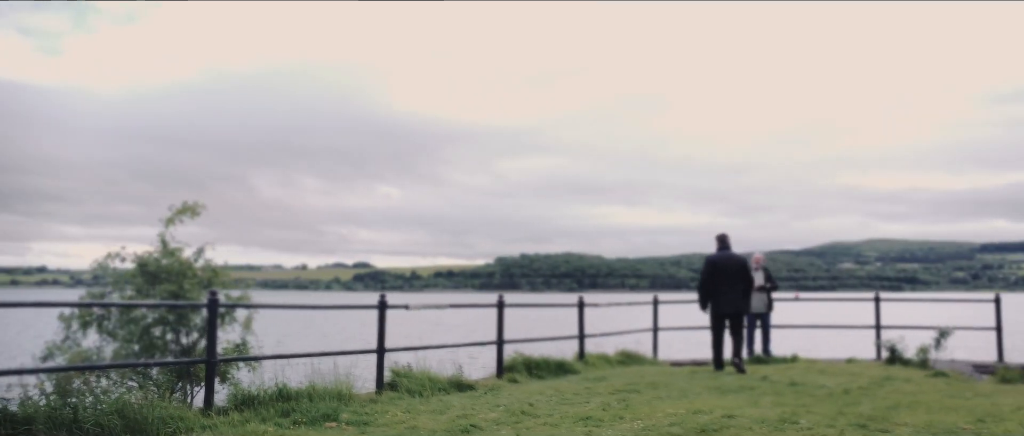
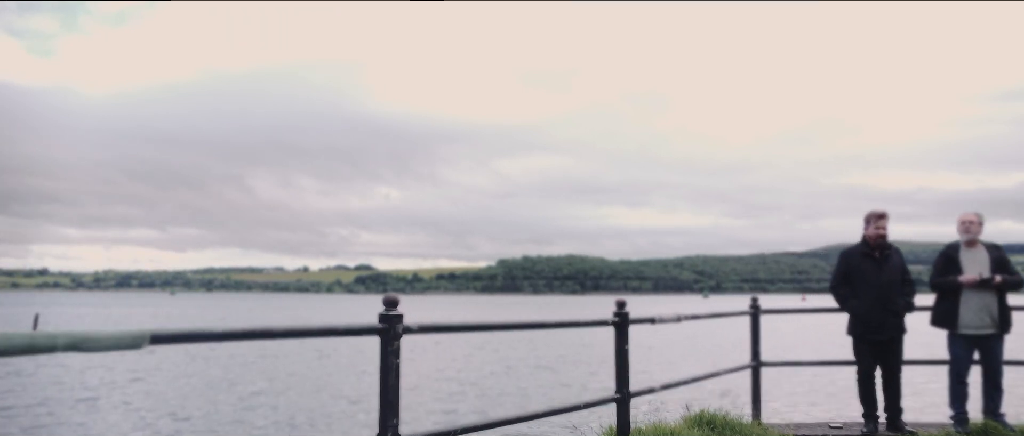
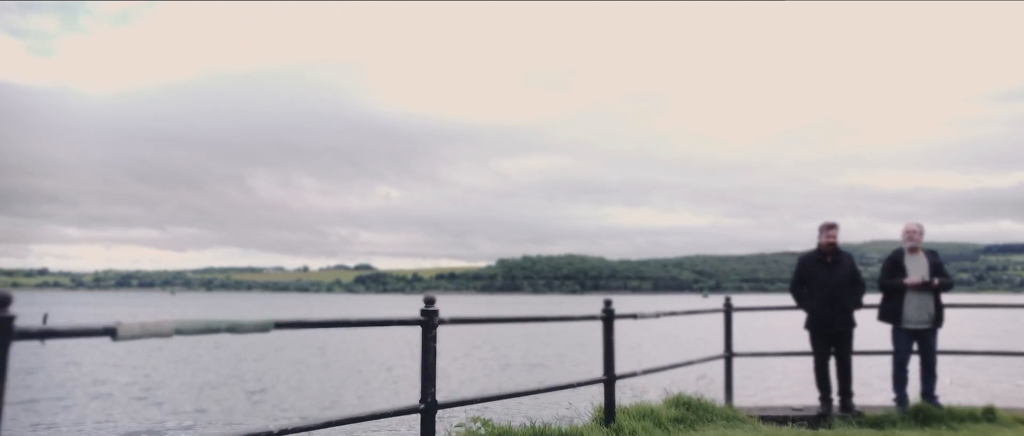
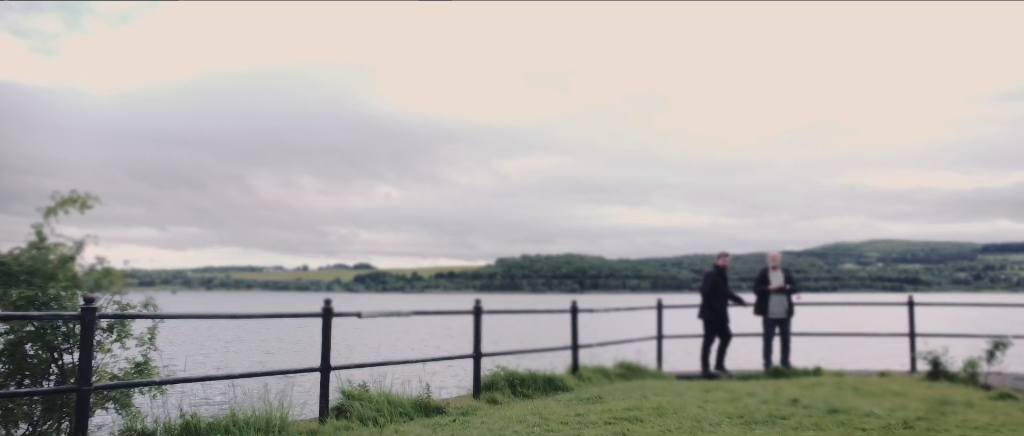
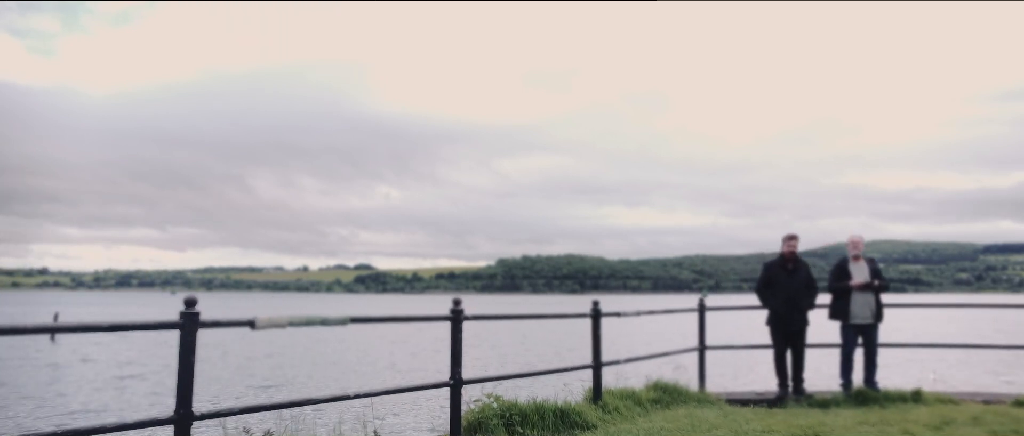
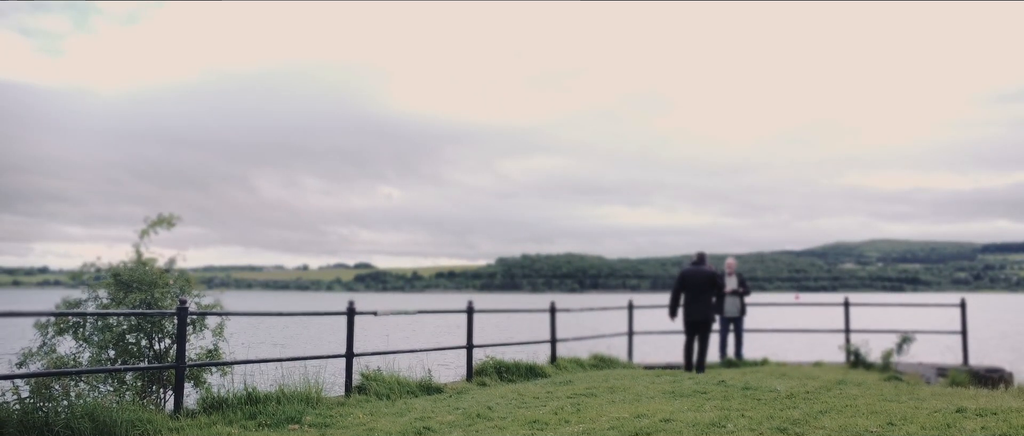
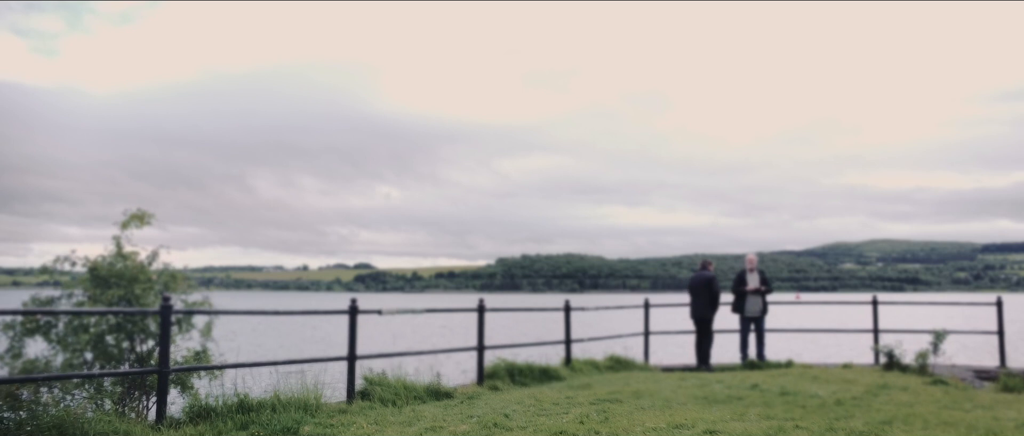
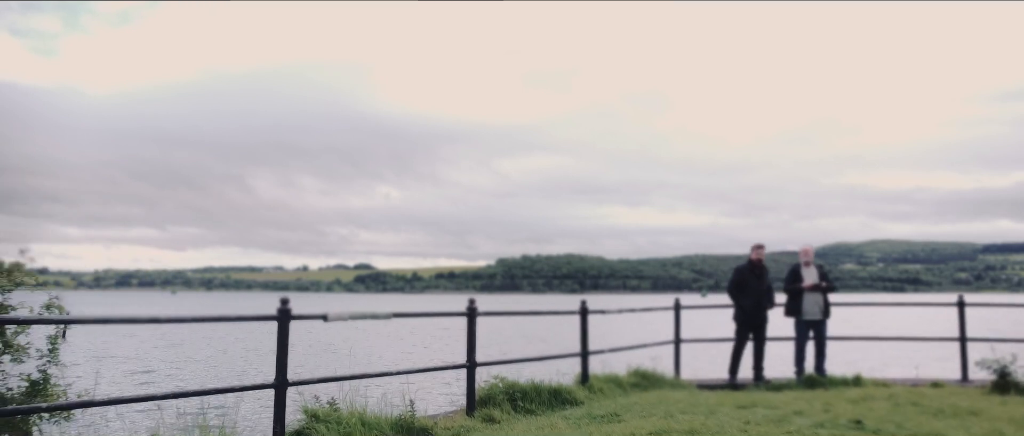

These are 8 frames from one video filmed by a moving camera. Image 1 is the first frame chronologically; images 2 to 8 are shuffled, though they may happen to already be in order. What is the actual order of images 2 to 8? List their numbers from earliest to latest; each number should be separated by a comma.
6, 7, 4, 8, 5, 3, 2
